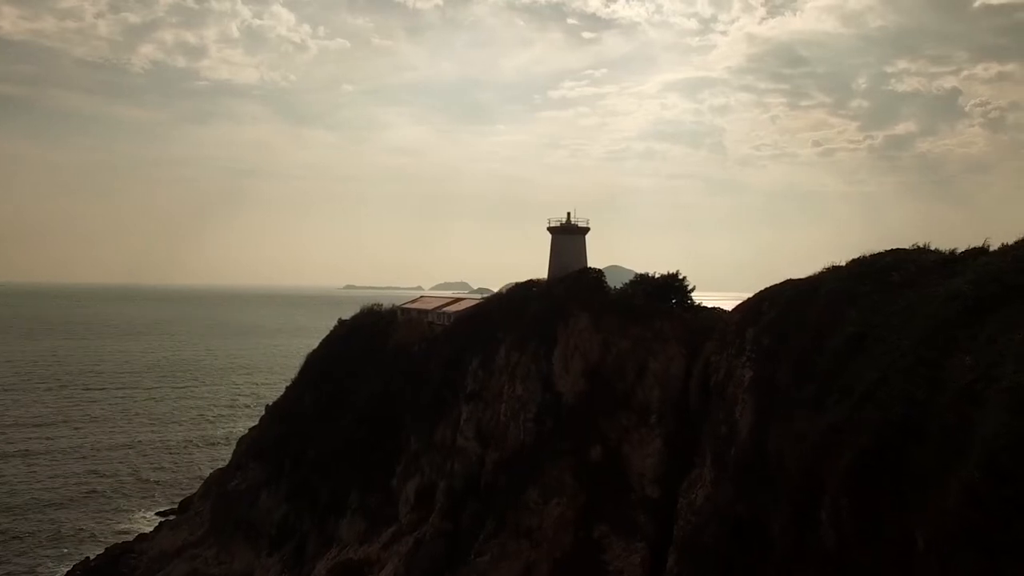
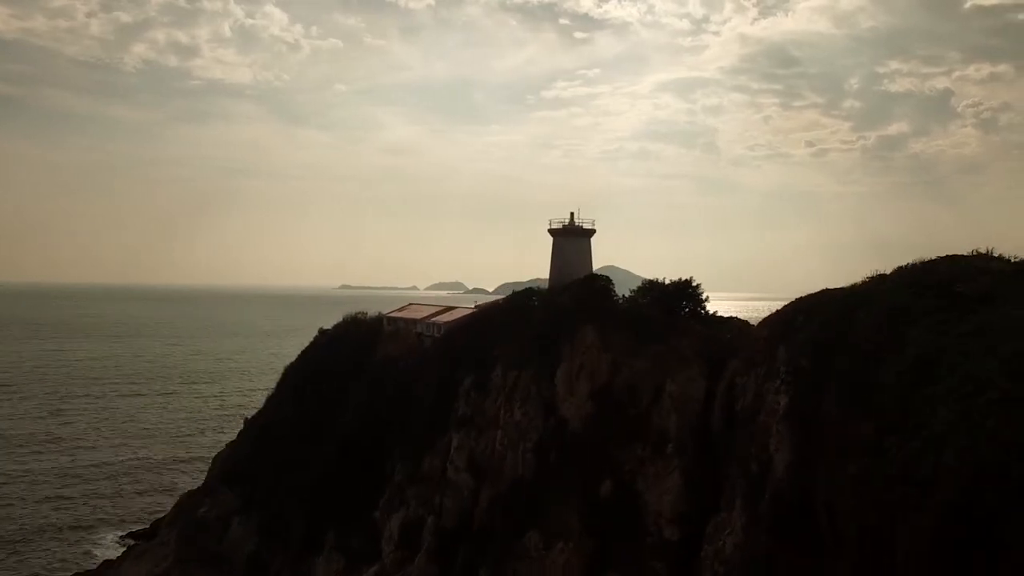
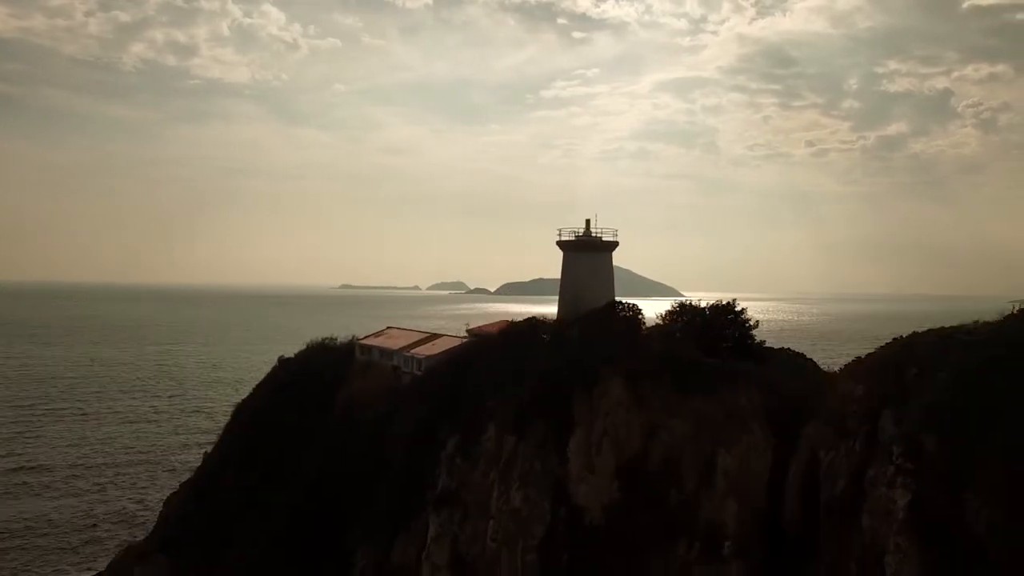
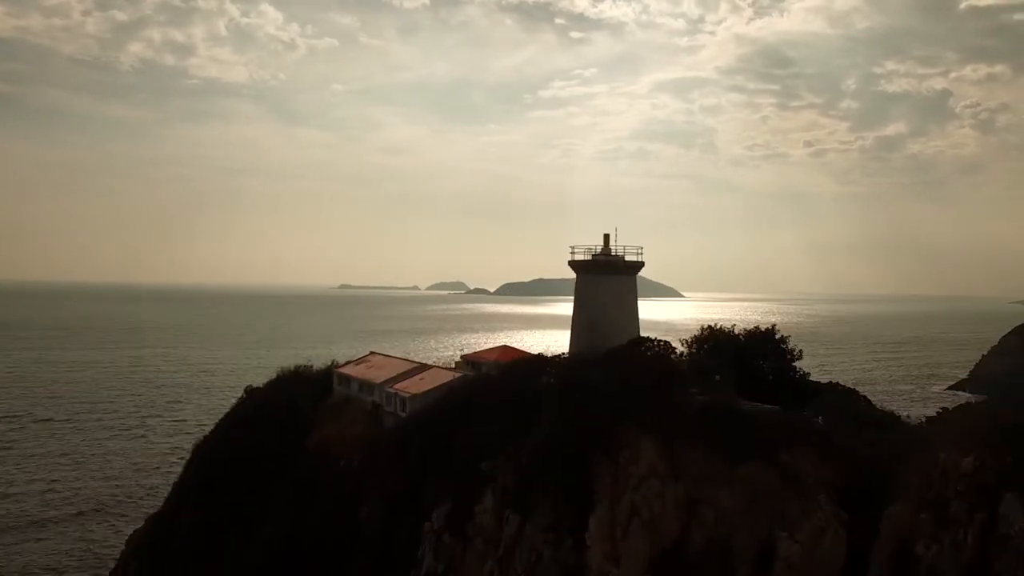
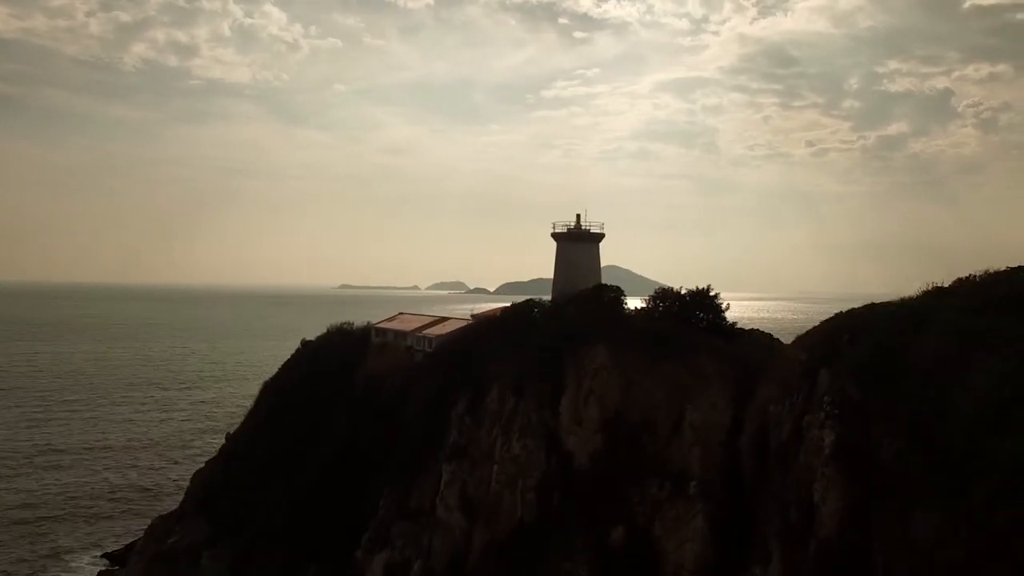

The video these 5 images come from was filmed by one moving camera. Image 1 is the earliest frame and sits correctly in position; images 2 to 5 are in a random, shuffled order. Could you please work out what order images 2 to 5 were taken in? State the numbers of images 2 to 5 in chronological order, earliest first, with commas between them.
2, 5, 3, 4
